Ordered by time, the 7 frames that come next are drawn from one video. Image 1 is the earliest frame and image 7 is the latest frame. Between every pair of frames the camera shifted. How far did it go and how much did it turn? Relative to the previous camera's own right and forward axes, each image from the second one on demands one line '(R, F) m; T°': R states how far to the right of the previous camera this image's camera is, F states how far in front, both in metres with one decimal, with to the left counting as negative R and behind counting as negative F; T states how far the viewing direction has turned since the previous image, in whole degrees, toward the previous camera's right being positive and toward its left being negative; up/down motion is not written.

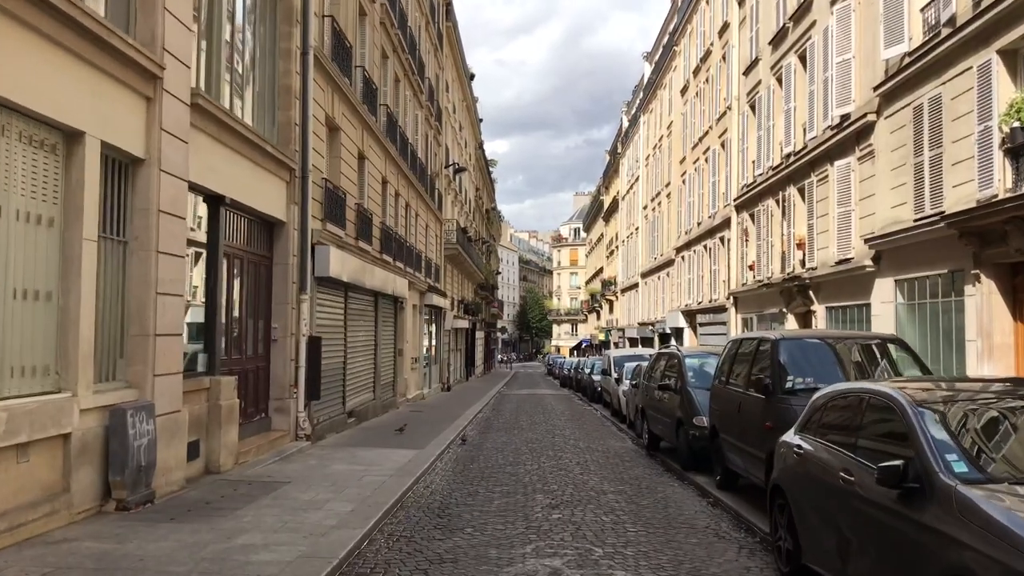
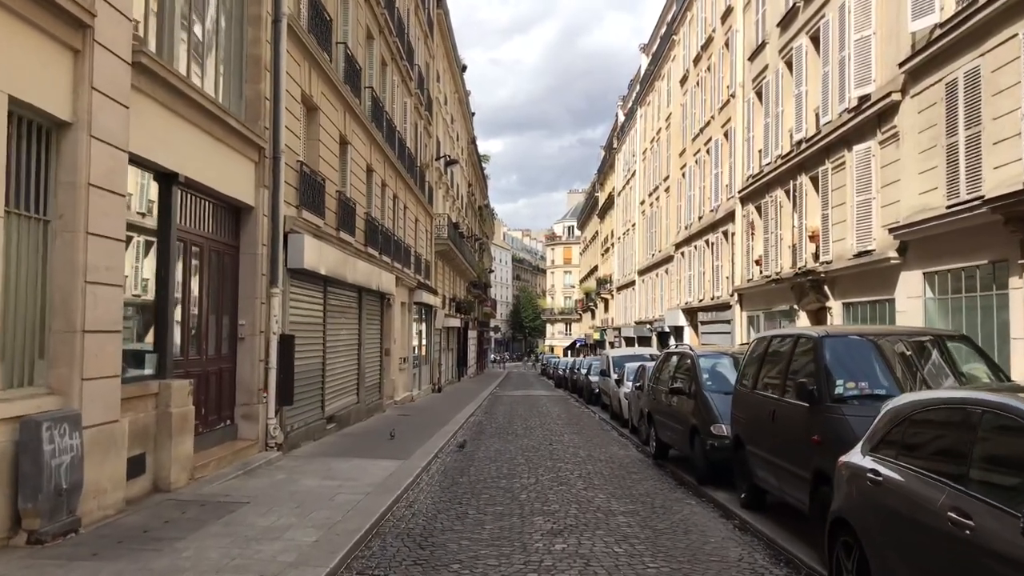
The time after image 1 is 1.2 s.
(0.0, +1.2) m; 0°
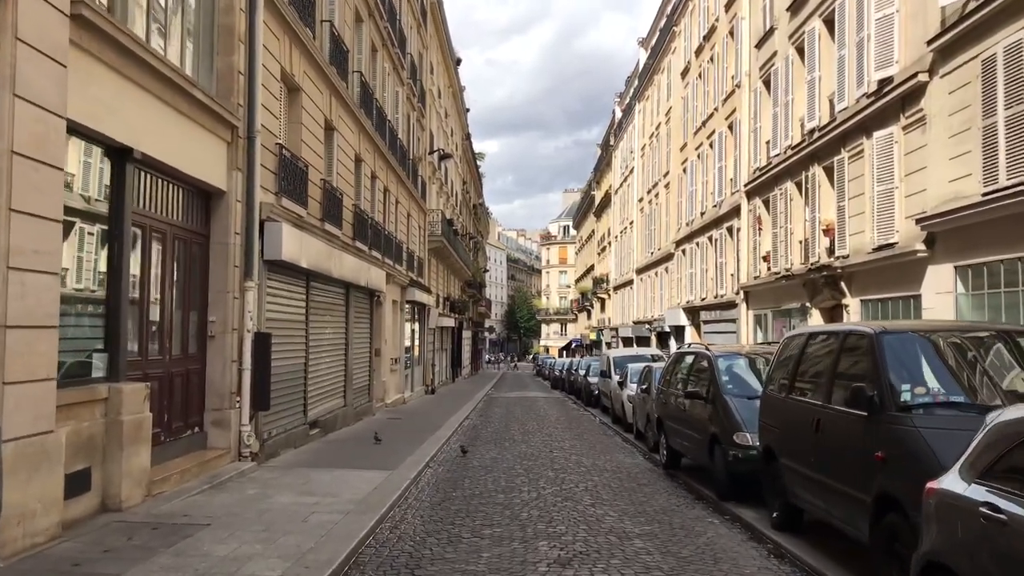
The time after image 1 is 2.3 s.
(0.0, +1.0) m; 0°
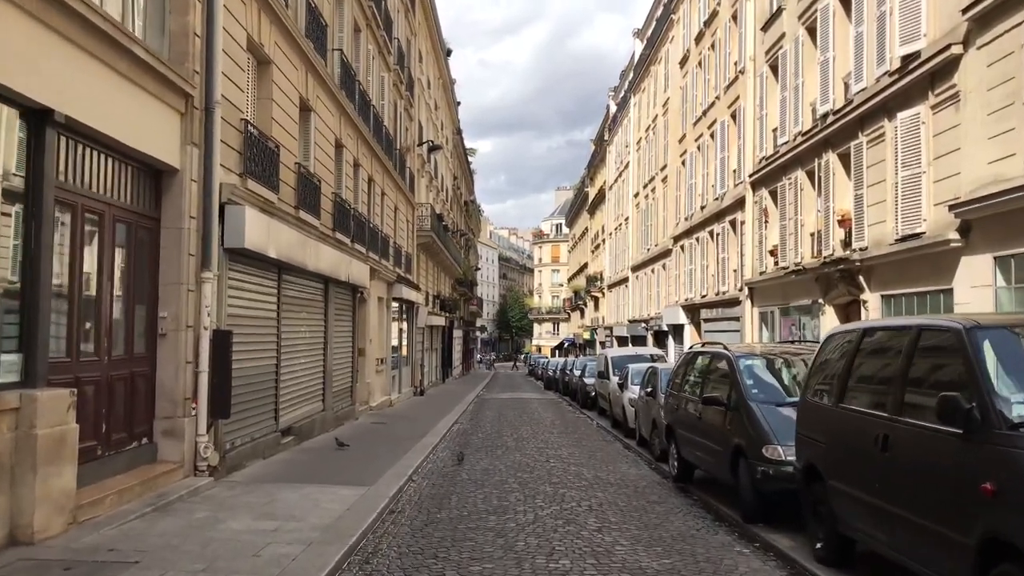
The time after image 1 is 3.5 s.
(0.0, +1.2) m; +1°
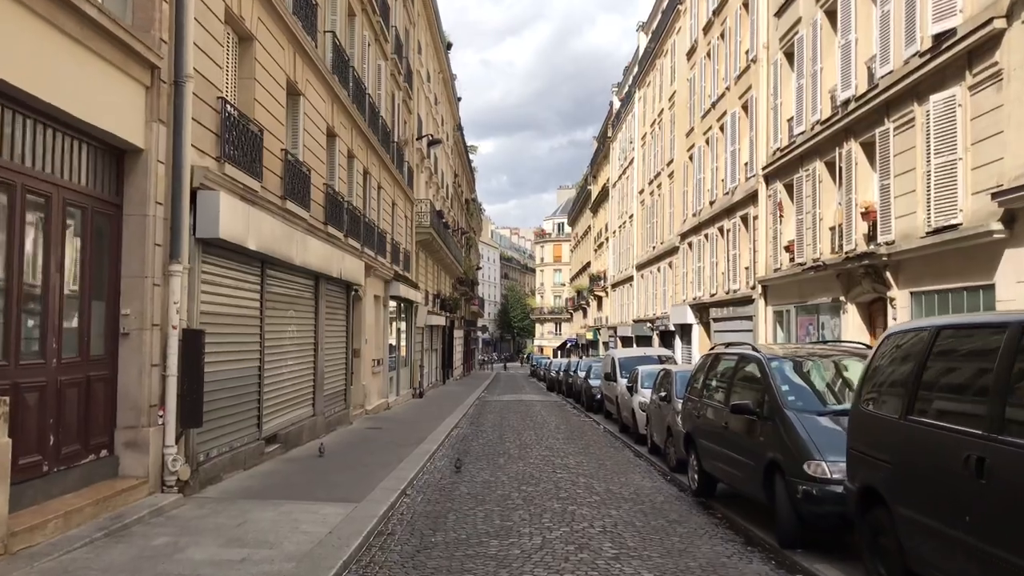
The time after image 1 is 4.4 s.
(0.0, +0.9) m; 0°
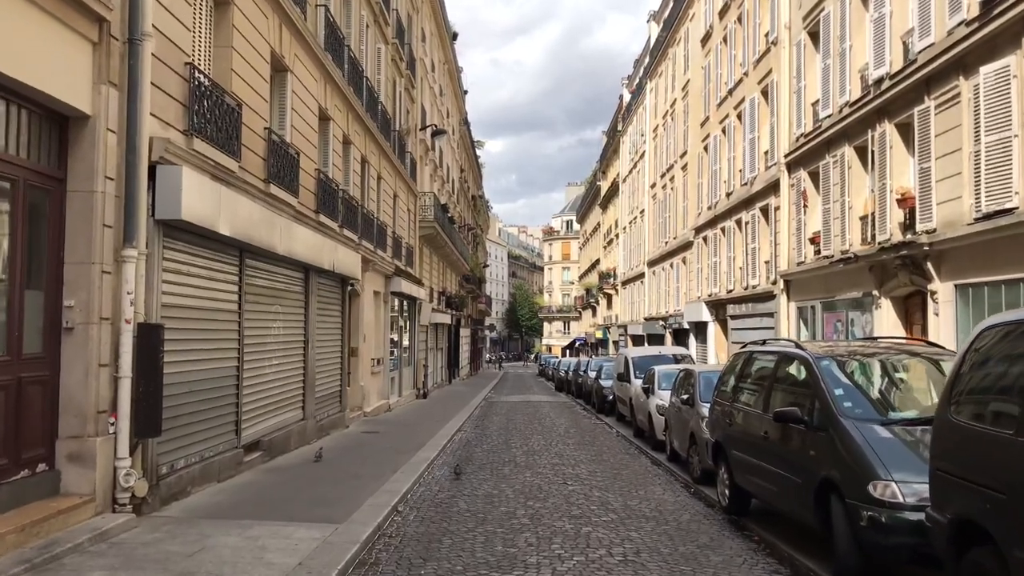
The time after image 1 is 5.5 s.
(0.0, +1.1) m; -1°
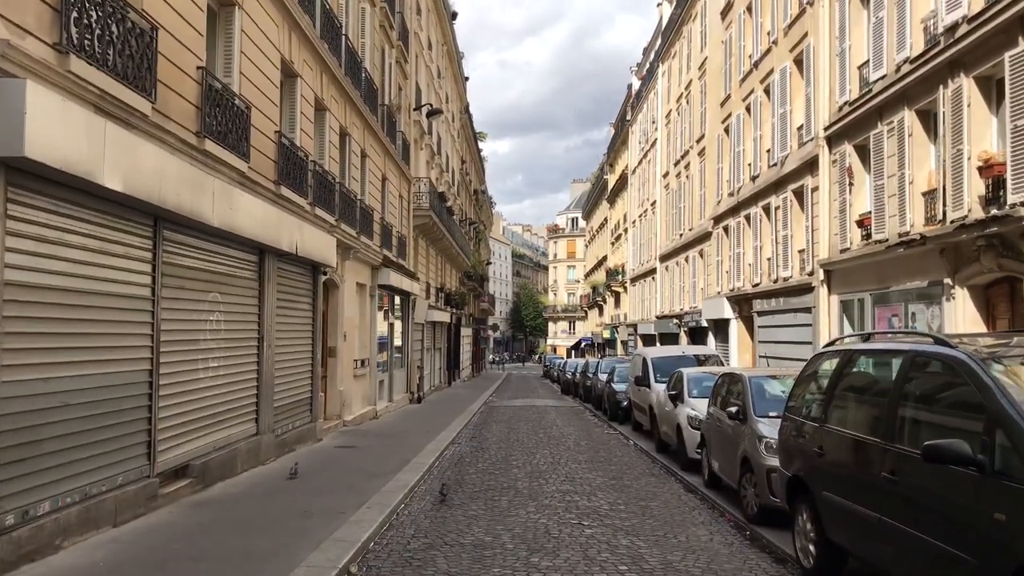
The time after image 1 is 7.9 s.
(0.0, +2.3) m; 0°
